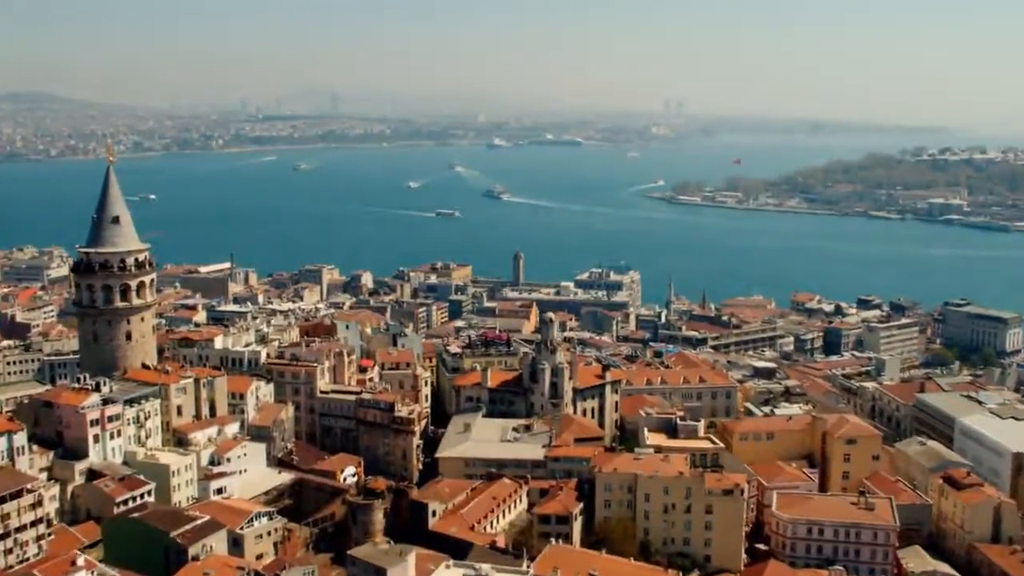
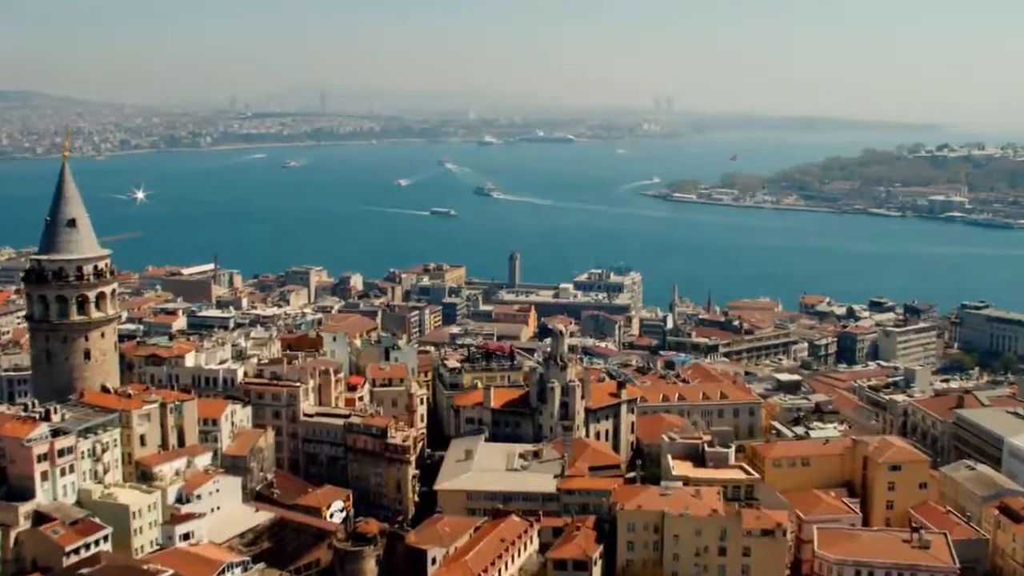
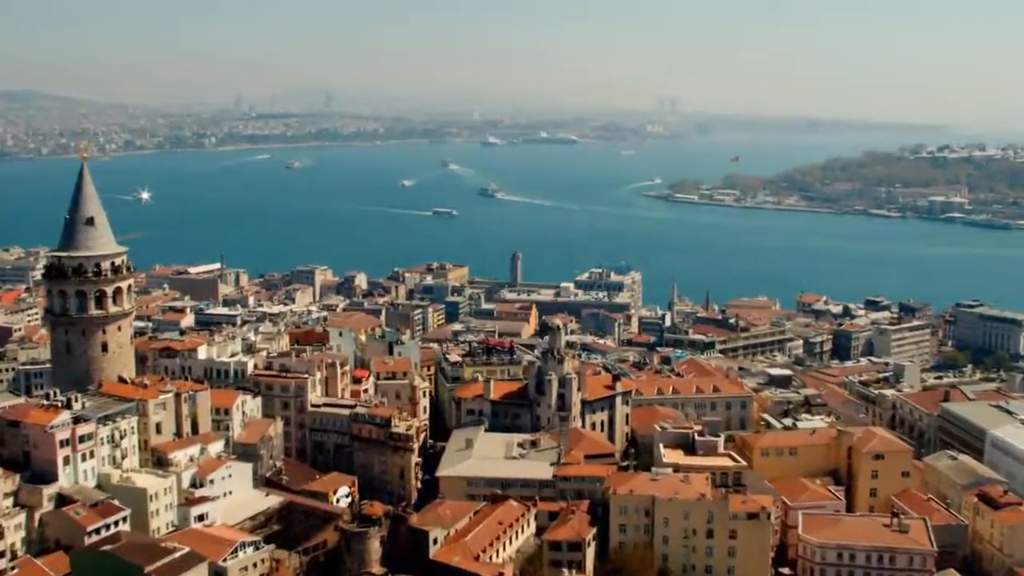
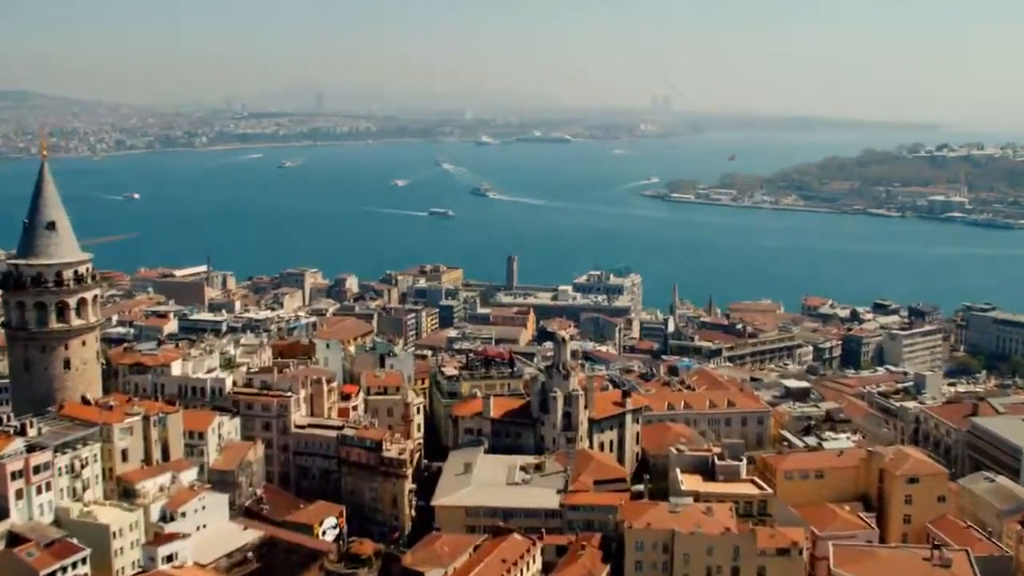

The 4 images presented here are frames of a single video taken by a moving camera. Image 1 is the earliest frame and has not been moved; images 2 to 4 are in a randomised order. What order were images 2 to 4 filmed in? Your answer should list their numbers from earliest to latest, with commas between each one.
3, 2, 4
